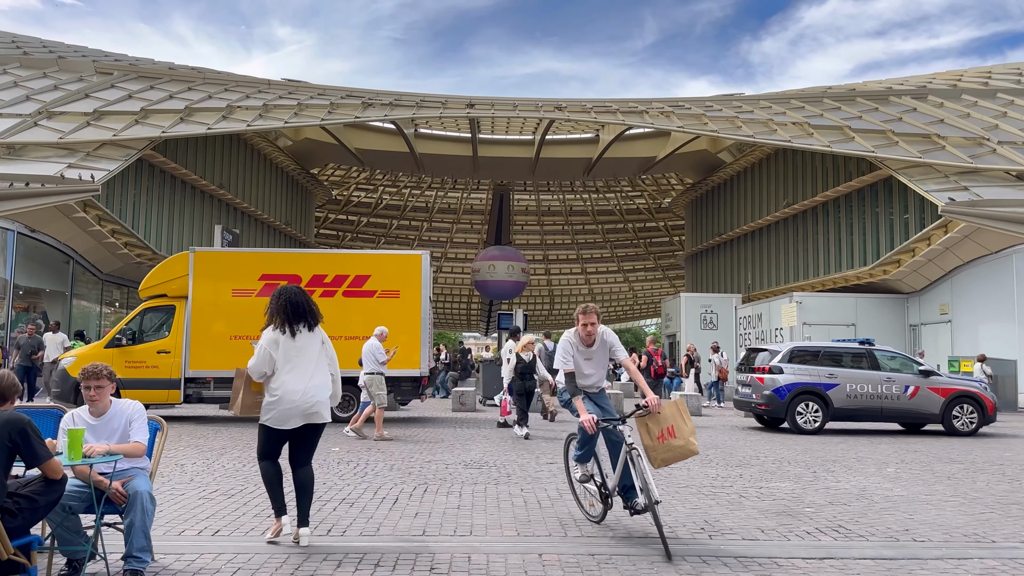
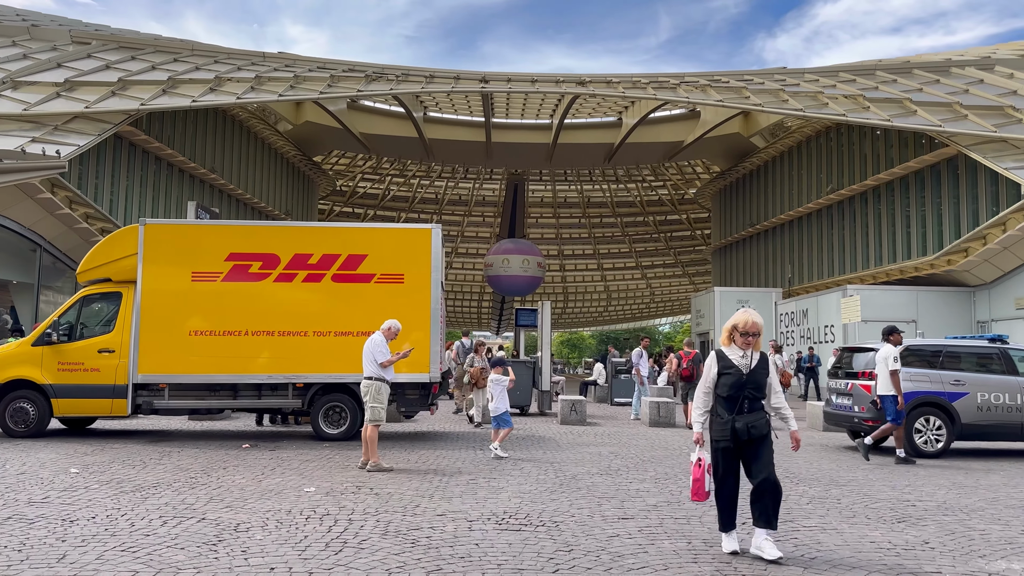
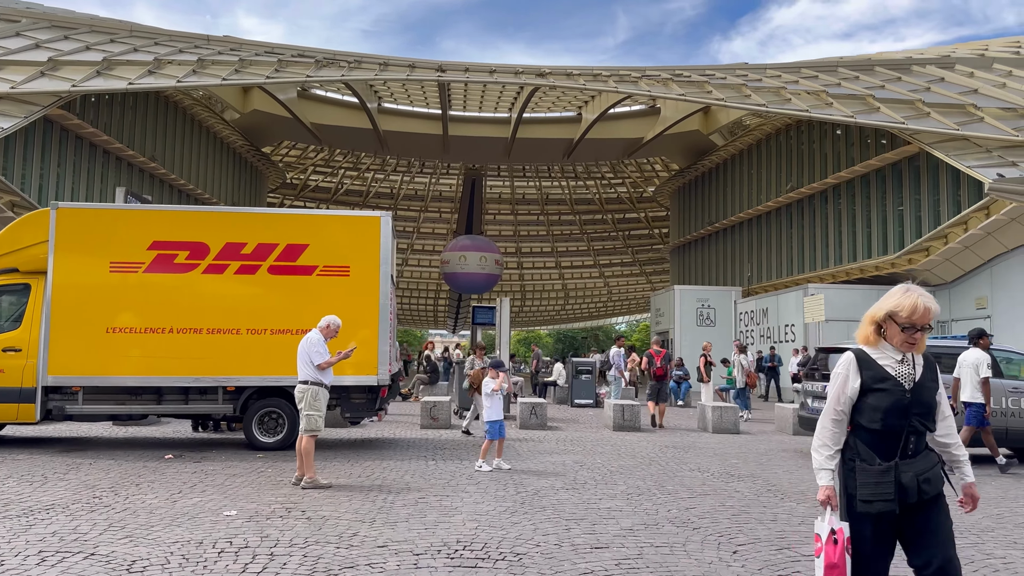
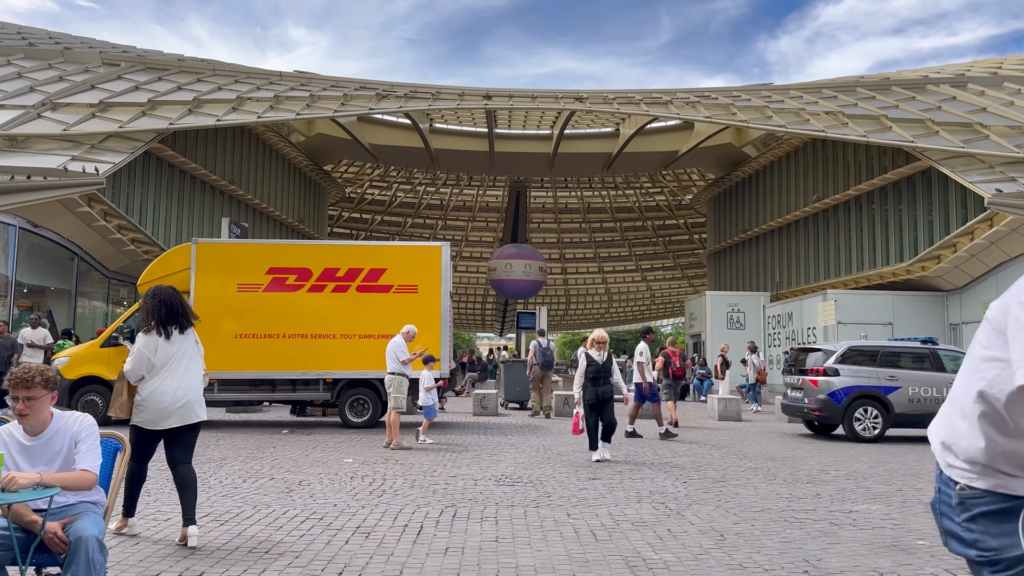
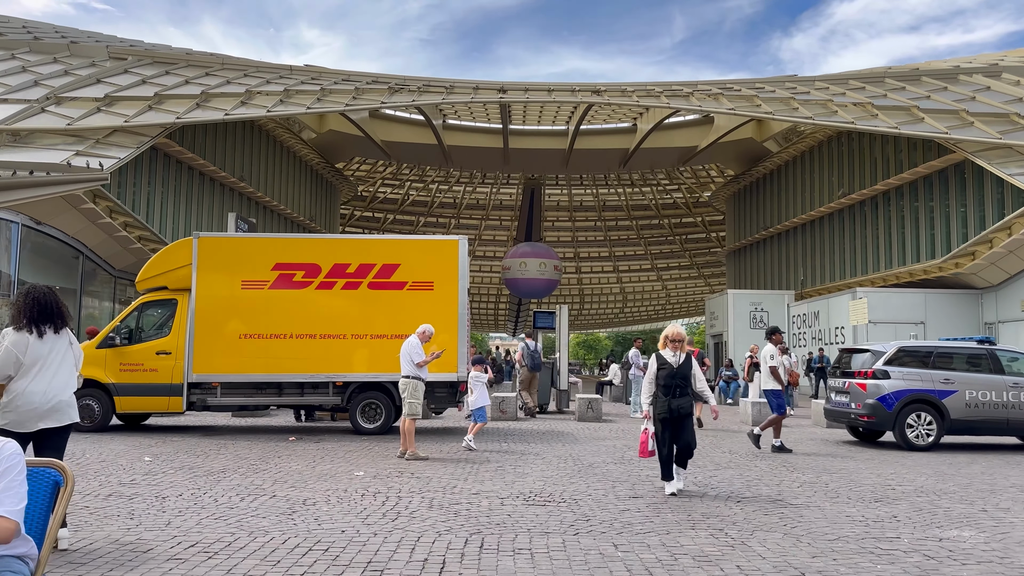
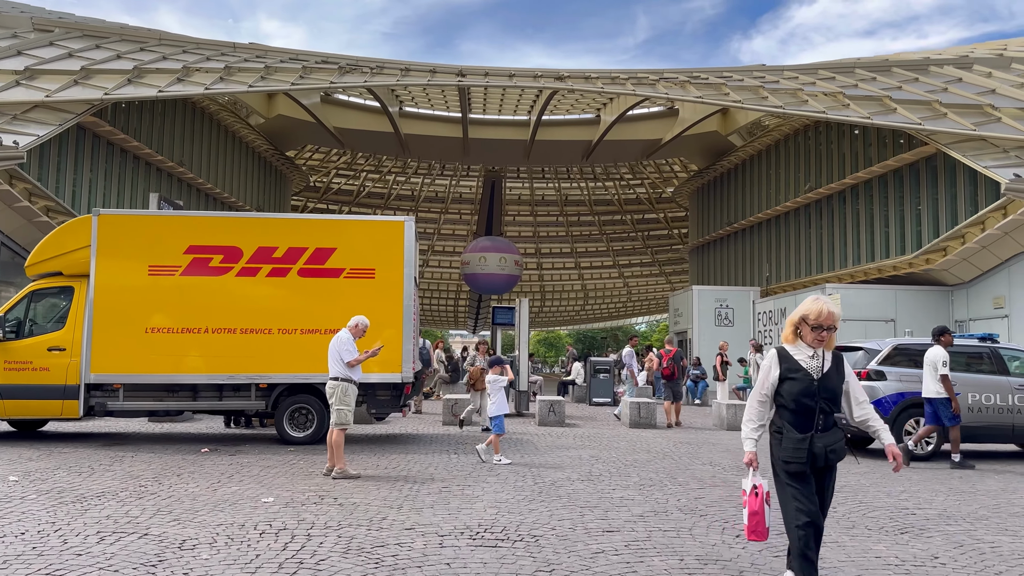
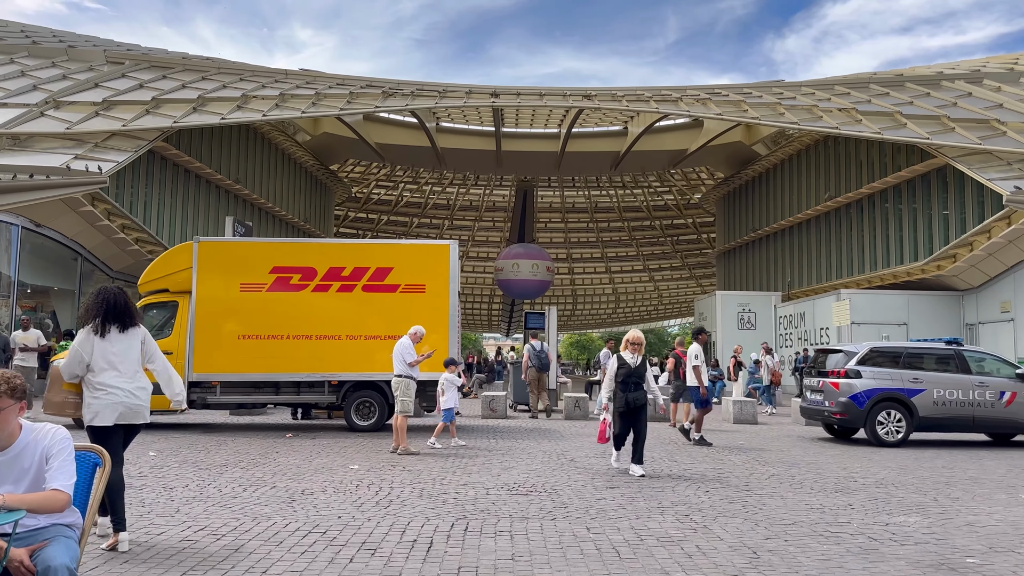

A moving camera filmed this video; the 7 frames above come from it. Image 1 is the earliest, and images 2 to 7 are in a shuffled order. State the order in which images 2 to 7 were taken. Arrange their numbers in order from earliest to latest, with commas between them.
4, 7, 5, 2, 6, 3
